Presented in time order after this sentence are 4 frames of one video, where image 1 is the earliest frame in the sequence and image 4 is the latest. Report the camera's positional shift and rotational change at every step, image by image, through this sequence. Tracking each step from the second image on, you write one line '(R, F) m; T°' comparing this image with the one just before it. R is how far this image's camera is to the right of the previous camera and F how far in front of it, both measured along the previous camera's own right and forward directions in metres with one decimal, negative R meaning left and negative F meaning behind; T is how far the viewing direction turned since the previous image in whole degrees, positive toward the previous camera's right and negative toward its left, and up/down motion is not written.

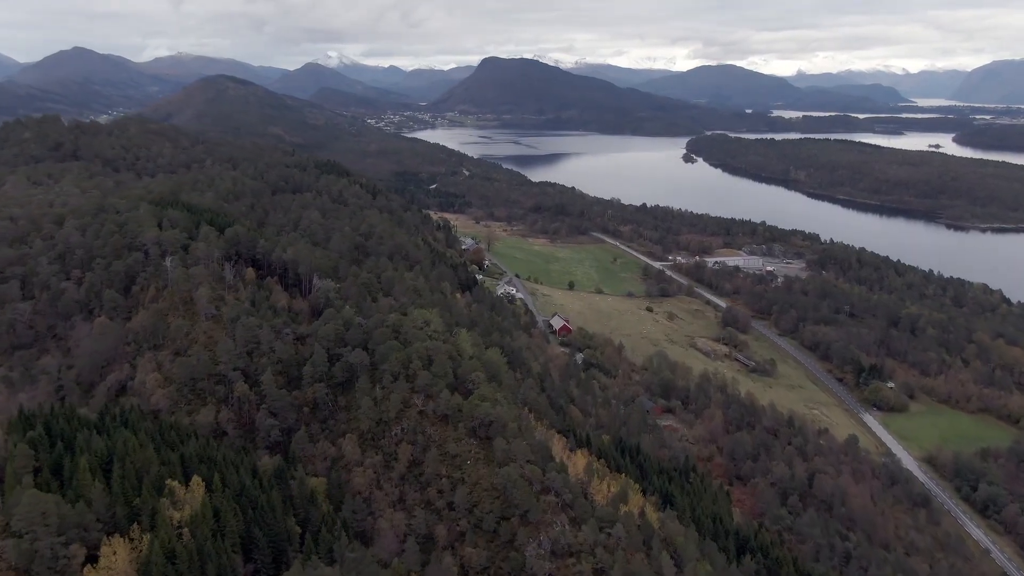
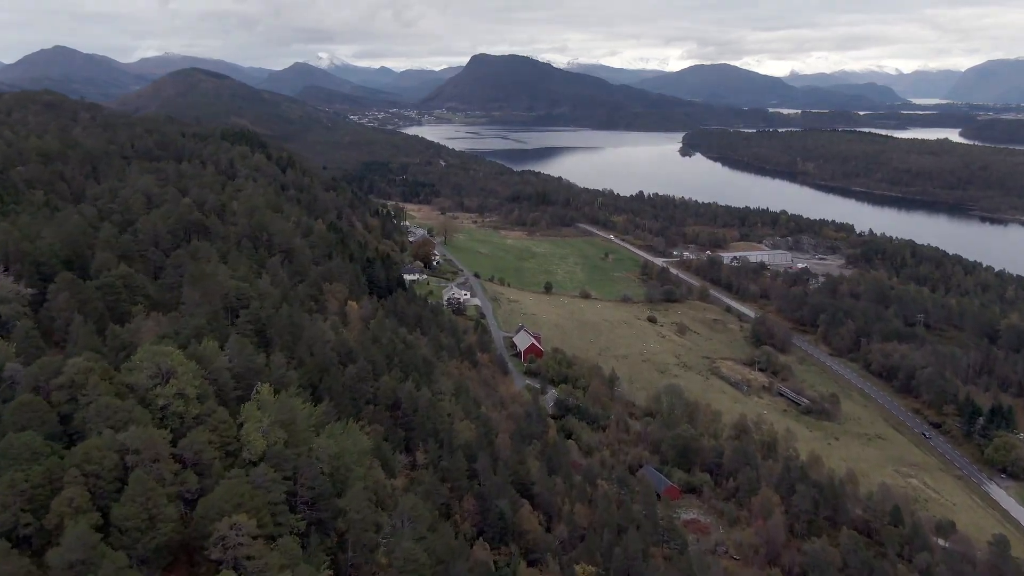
(+2.6, +20.6) m; 0°
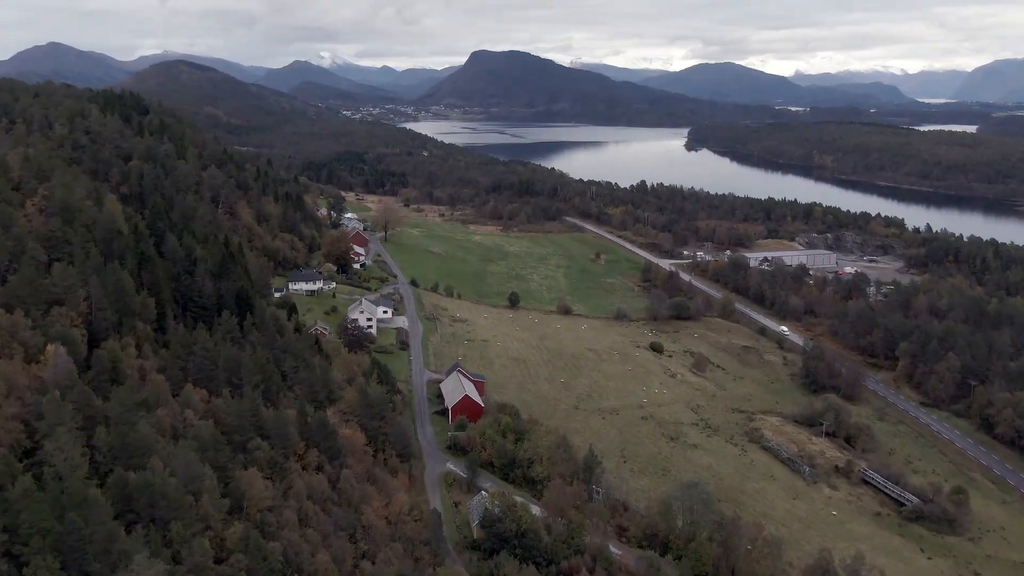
(+2.7, +17.7) m; 0°
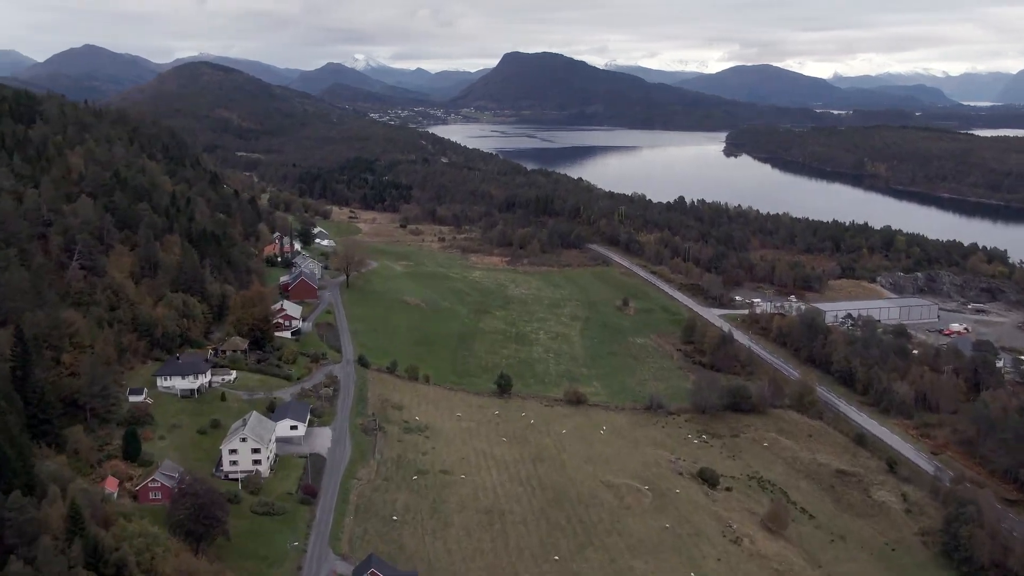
(+1.6, +13.6) m; -2°
